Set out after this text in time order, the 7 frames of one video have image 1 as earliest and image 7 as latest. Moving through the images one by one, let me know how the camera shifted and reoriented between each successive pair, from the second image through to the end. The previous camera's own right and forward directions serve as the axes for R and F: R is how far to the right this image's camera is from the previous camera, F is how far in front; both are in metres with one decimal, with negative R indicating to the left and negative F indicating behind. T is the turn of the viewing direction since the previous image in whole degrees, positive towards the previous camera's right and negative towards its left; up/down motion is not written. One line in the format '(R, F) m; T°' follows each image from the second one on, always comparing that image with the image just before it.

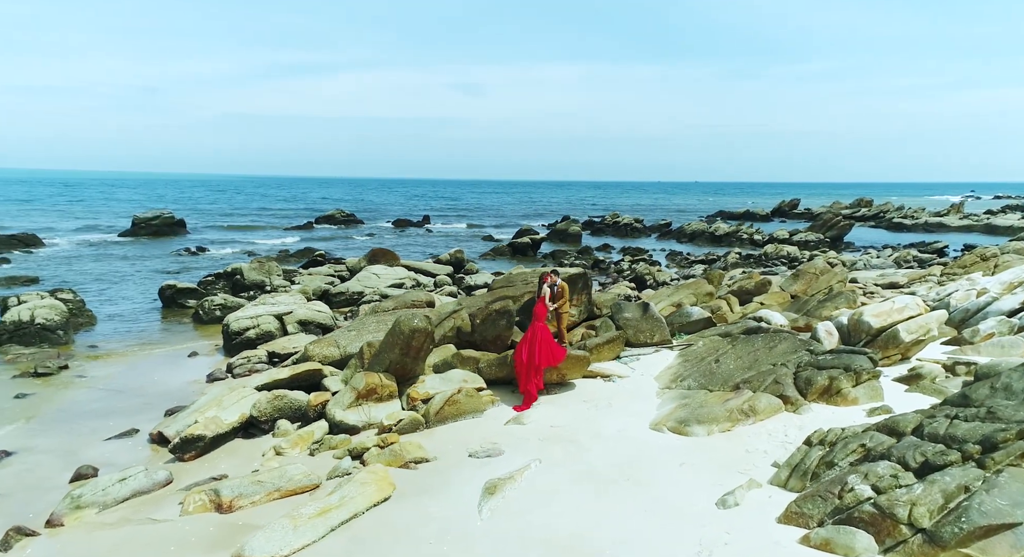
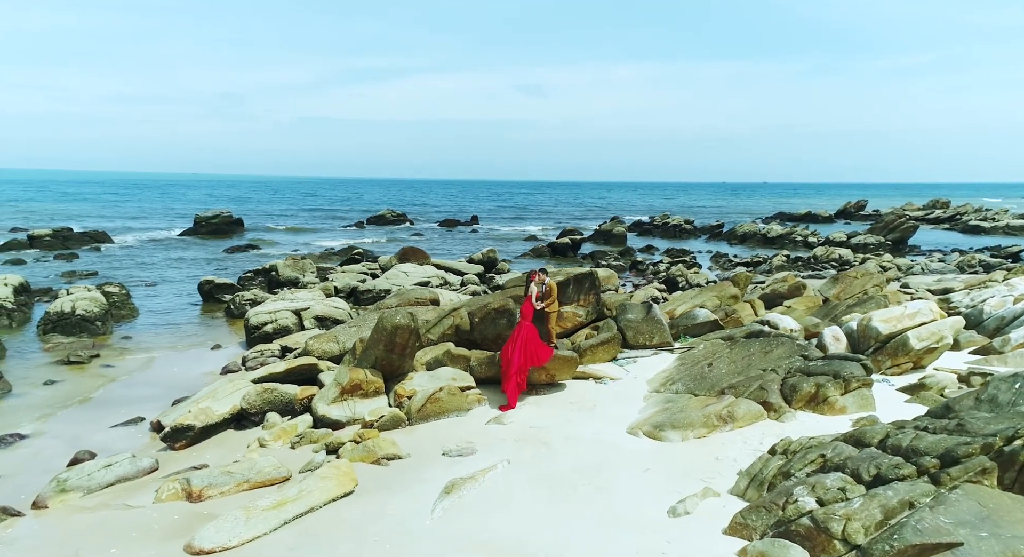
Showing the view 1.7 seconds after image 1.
(+1.2, +0.2) m; -5°
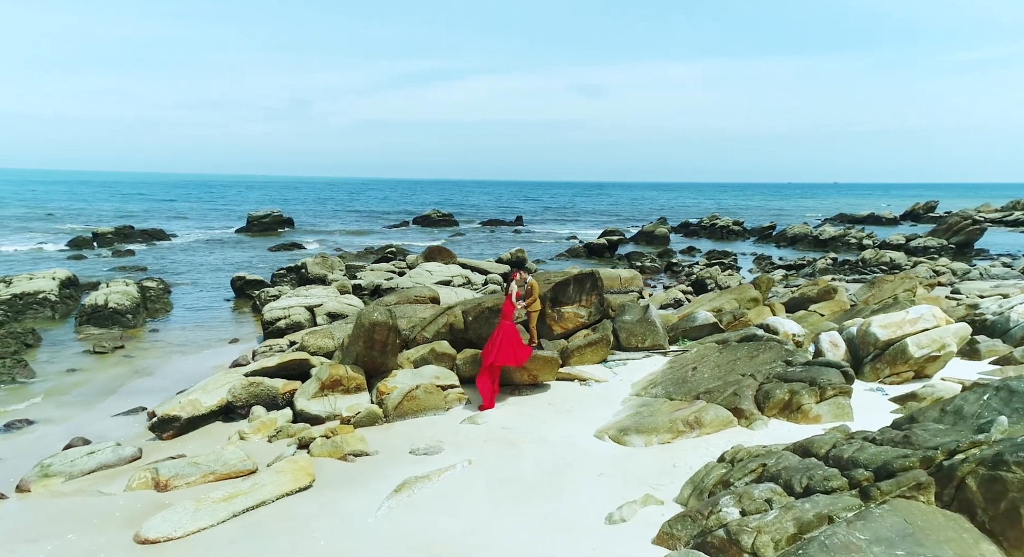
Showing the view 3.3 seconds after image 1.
(+1.3, +0.2) m; -5°
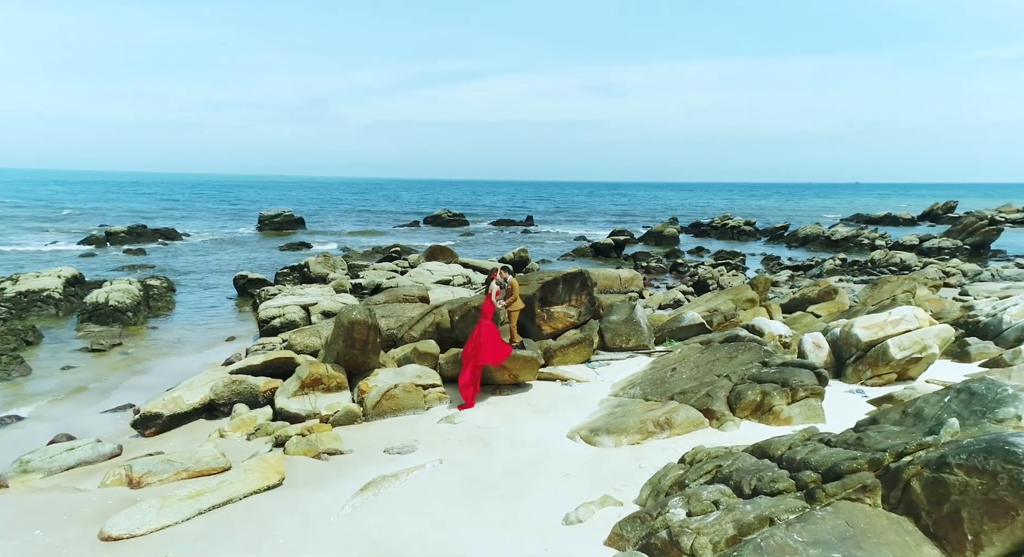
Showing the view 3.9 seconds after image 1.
(+0.6, 0.0) m; -2°
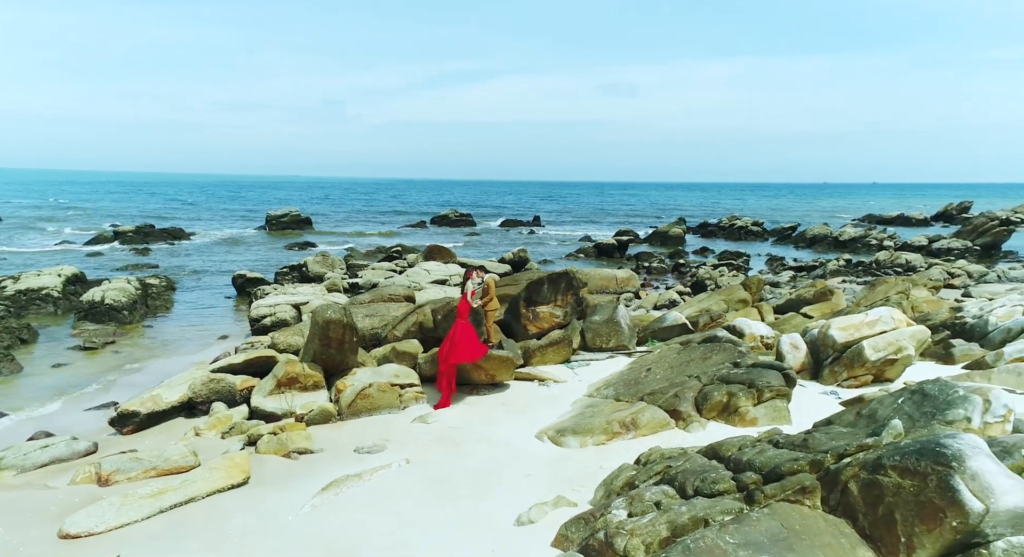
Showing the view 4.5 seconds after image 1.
(+0.6, 0.0) m; -1°
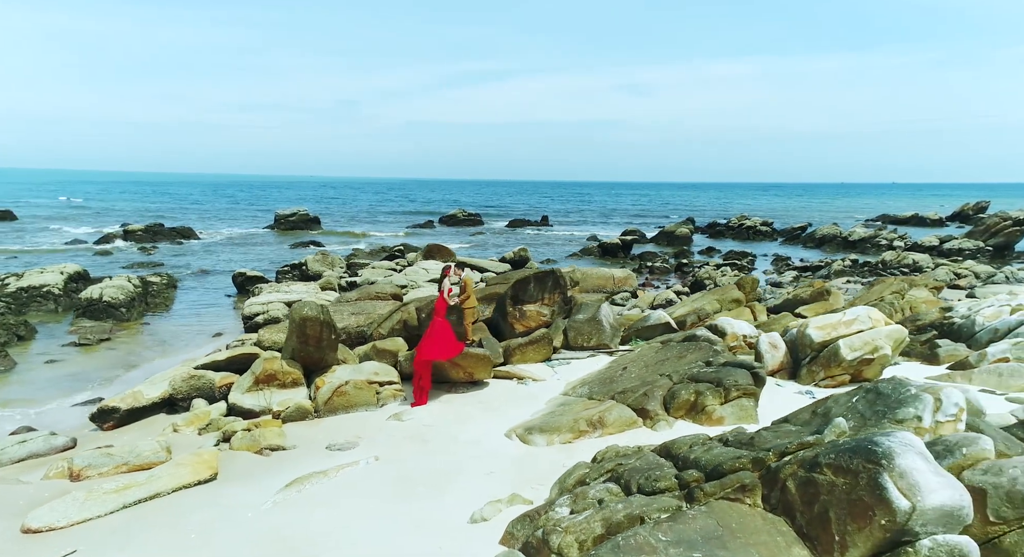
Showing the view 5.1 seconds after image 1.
(+0.6, 0.0) m; -1°
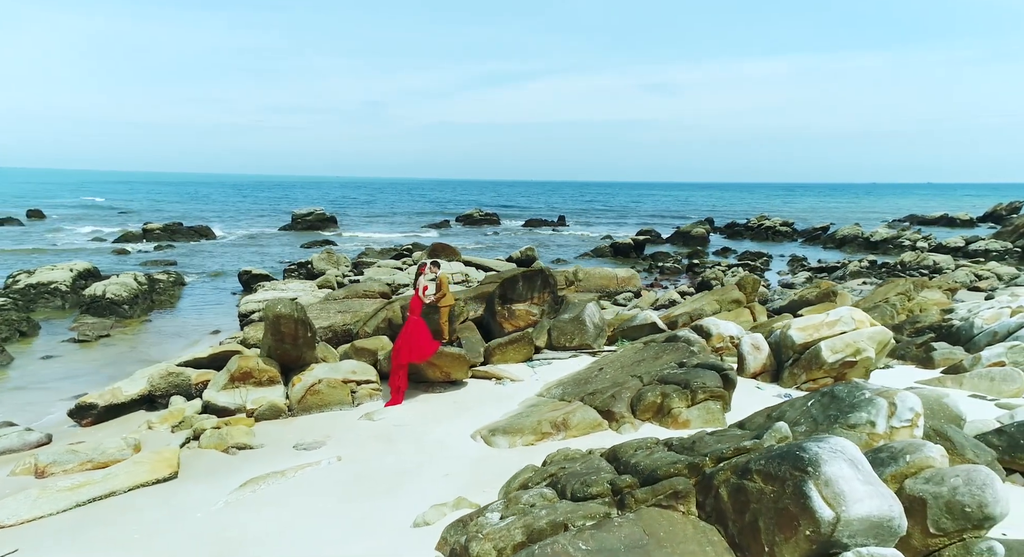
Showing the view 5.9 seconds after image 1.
(+0.8, +0.2) m; -2°
